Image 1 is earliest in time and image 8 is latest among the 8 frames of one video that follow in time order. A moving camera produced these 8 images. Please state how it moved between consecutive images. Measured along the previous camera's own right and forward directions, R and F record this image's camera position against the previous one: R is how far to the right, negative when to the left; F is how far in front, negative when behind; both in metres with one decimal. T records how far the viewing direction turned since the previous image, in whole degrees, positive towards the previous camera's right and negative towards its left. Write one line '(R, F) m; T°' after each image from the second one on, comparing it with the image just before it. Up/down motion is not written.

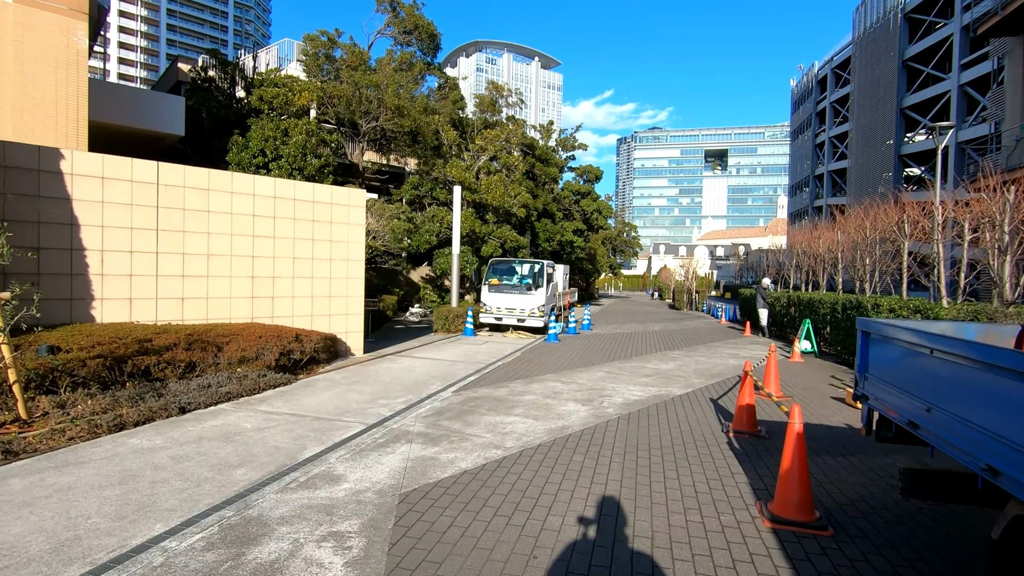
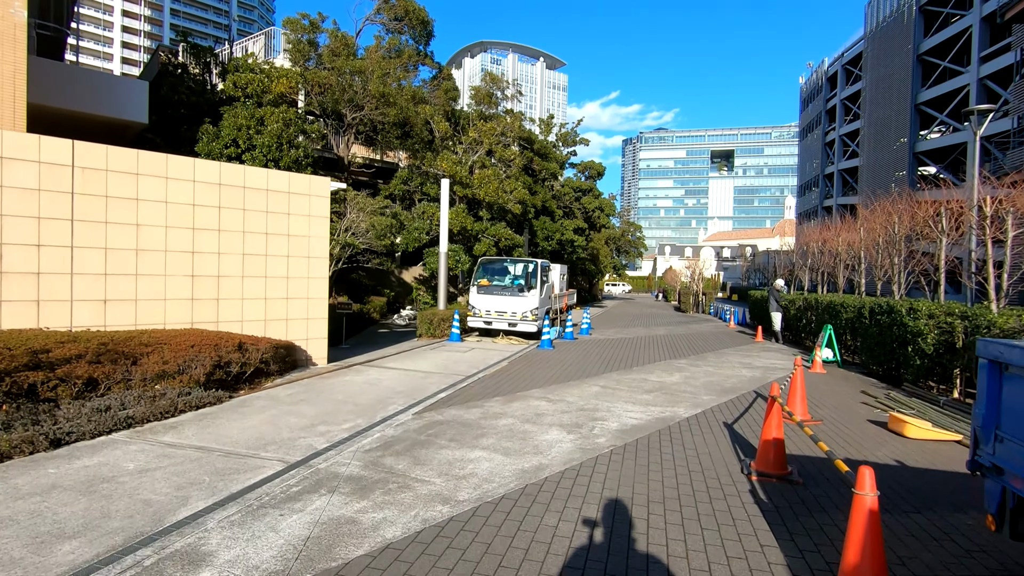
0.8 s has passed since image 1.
(+0.4, +1.4) m; -1°
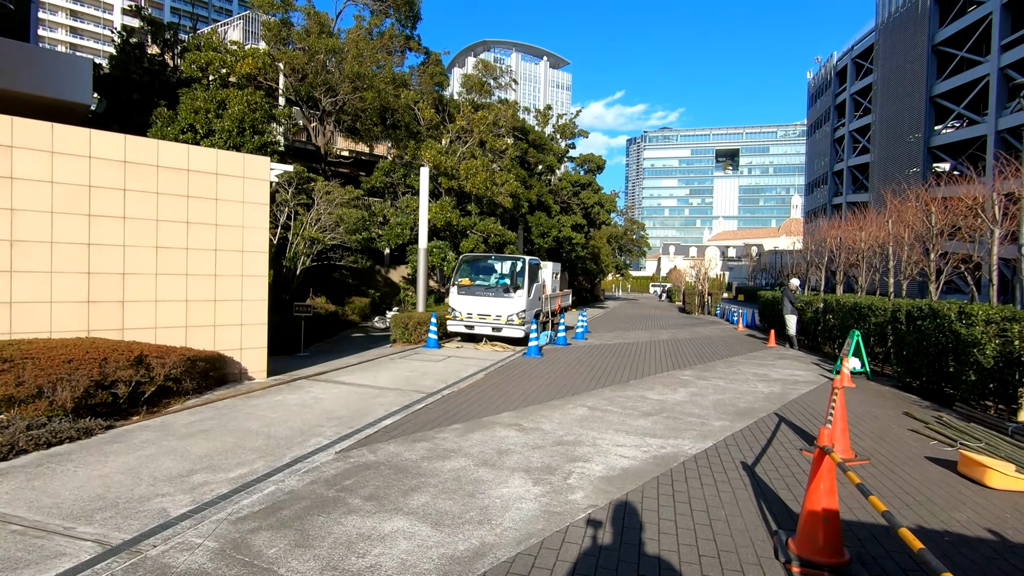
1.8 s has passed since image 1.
(+0.5, +1.6) m; 0°
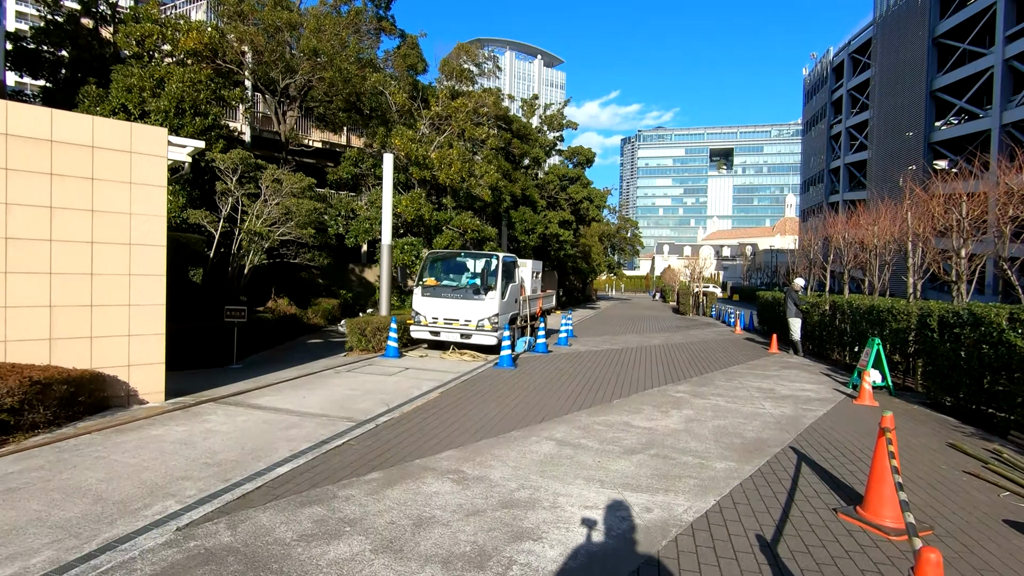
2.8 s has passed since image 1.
(+0.5, +1.6) m; +1°
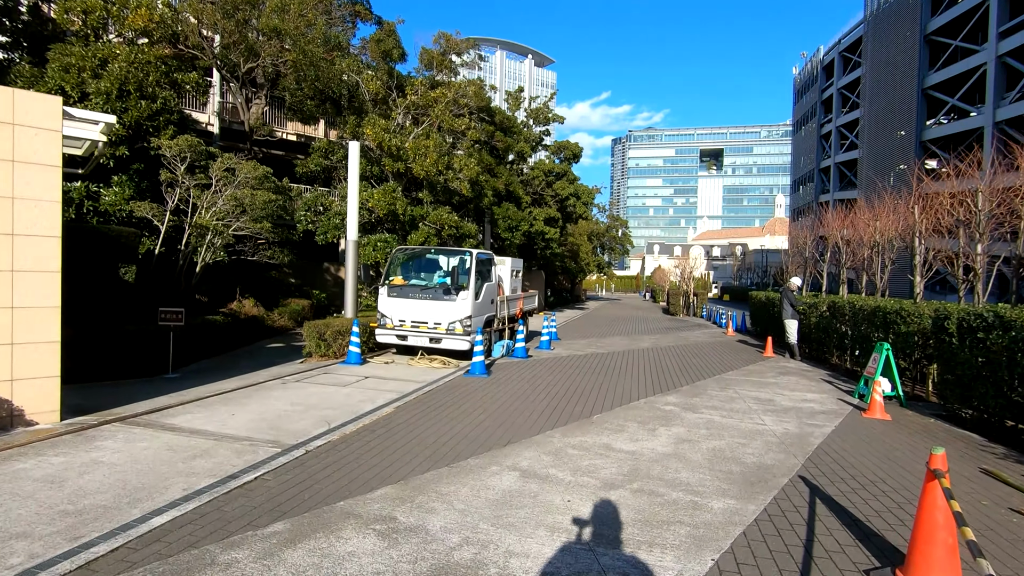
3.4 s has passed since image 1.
(+0.3, +1.1) m; +1°
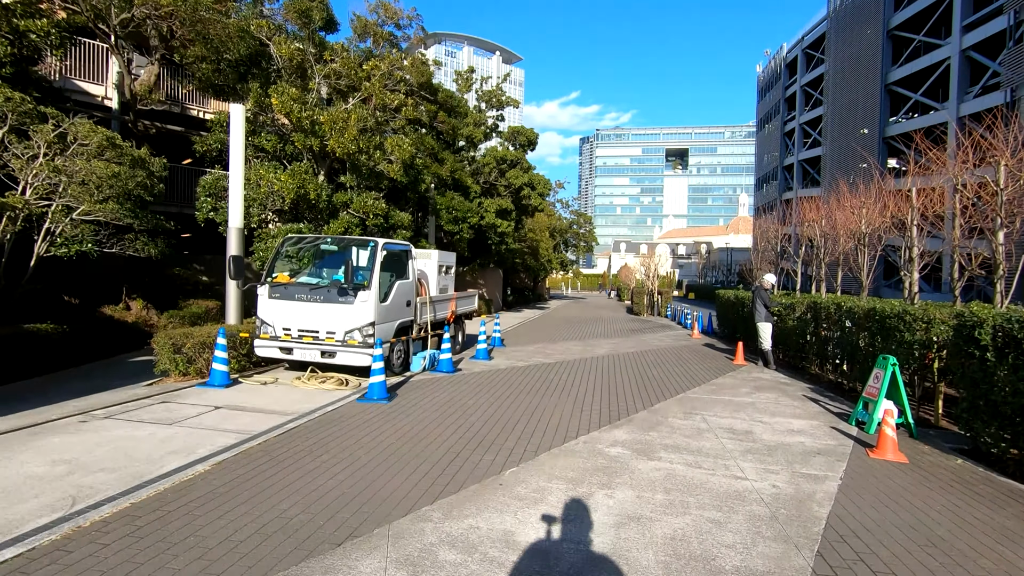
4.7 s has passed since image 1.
(+0.9, +2.2) m; +3°
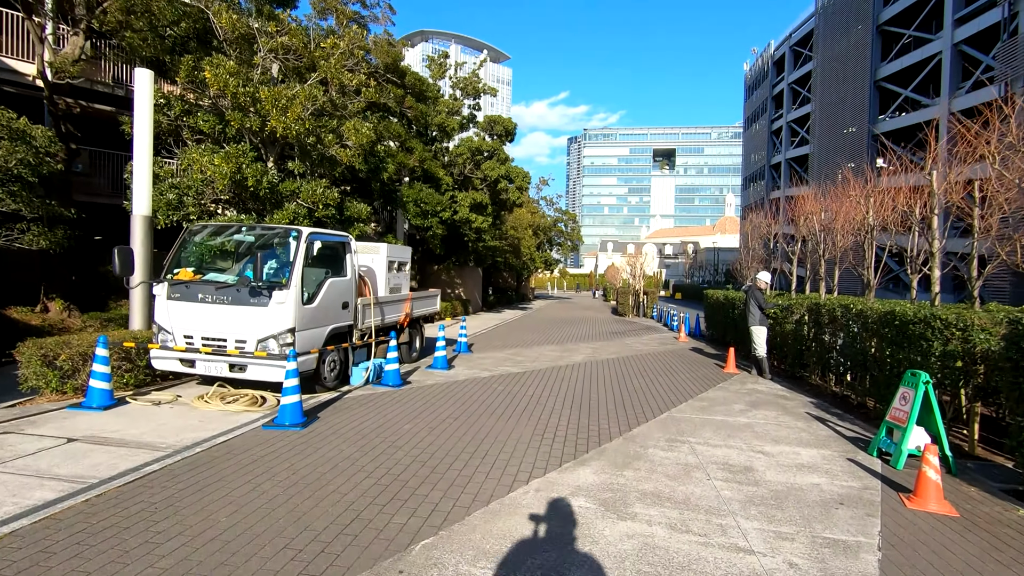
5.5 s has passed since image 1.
(+0.5, +1.5) m; +1°
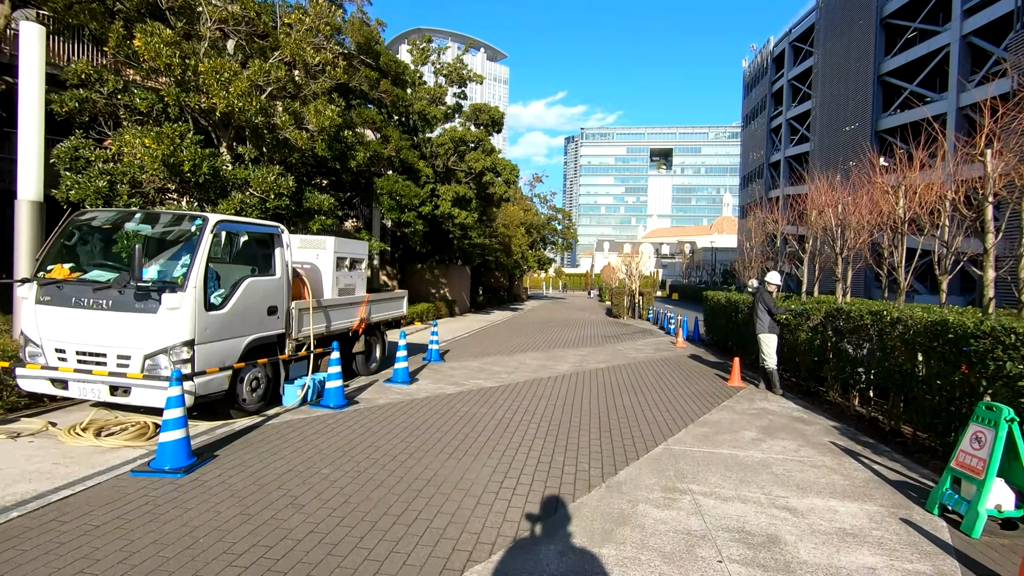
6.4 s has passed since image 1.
(+0.4, +1.5) m; 0°
